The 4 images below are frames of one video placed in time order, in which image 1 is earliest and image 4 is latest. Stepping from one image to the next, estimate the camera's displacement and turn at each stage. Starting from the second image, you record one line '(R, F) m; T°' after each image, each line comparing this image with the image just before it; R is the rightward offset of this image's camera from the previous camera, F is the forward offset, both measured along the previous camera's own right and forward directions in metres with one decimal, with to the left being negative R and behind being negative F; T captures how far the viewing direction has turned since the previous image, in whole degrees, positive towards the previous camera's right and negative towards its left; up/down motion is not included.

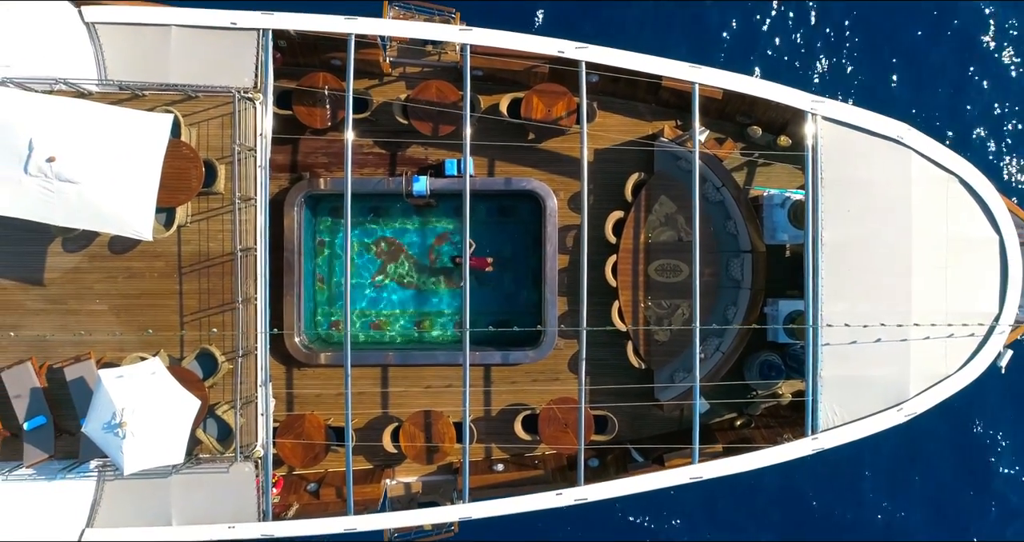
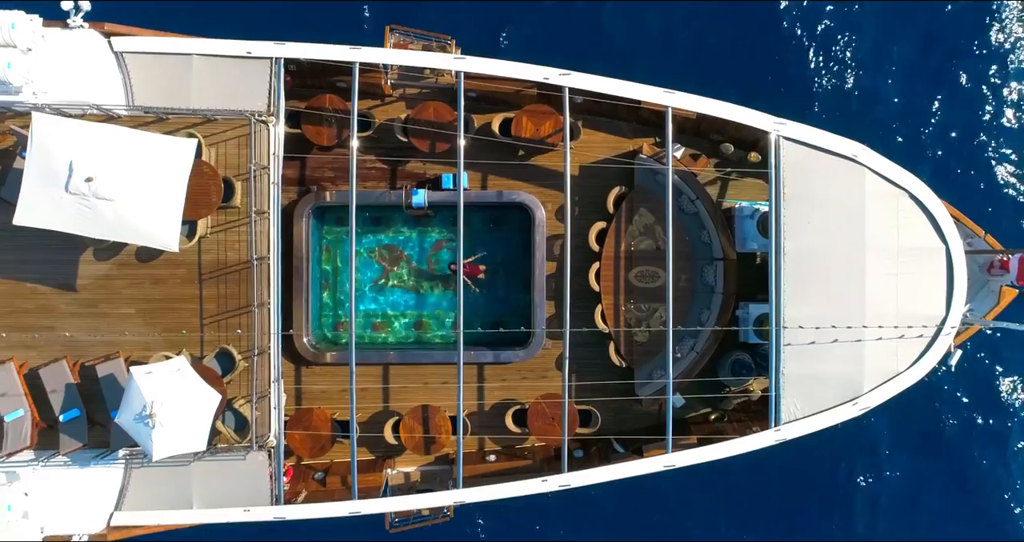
(+0.2, -0.9) m; 0°
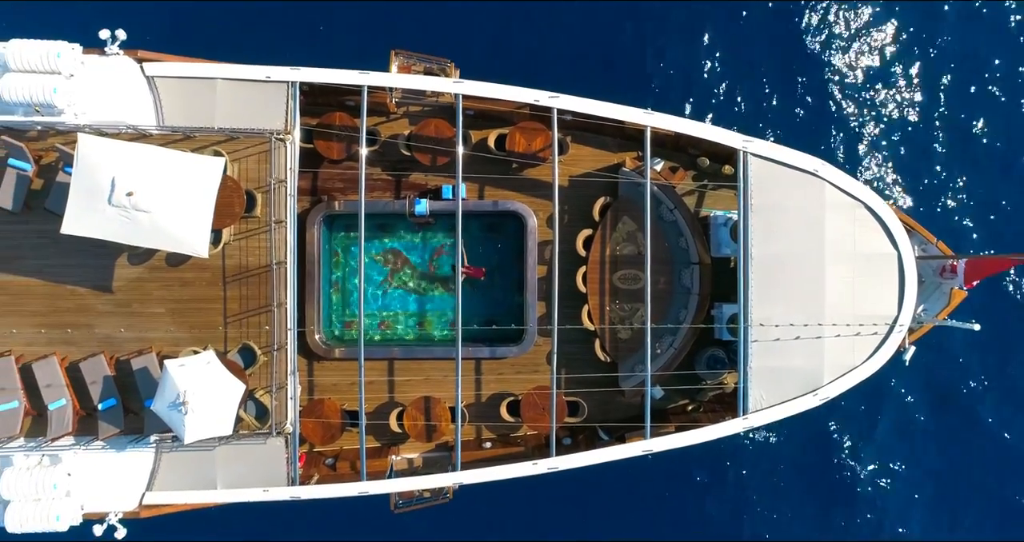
(+0.1, -1.0) m; 0°
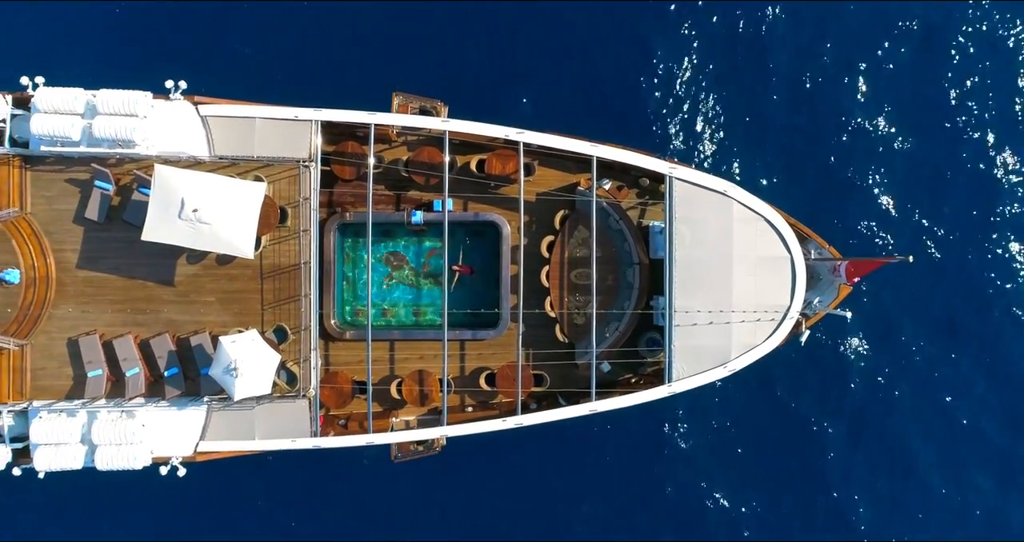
(+0.6, -2.9) m; 0°
